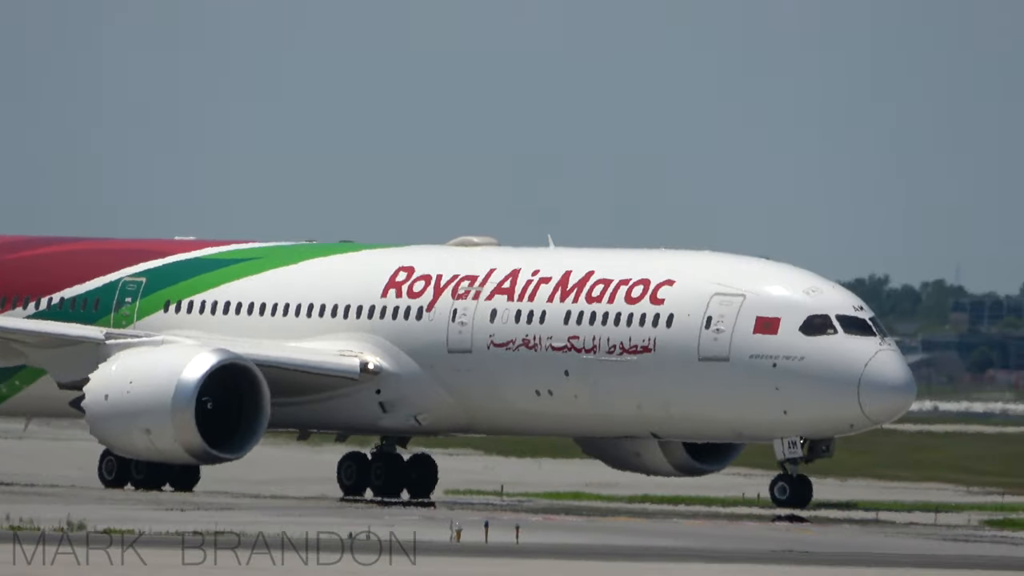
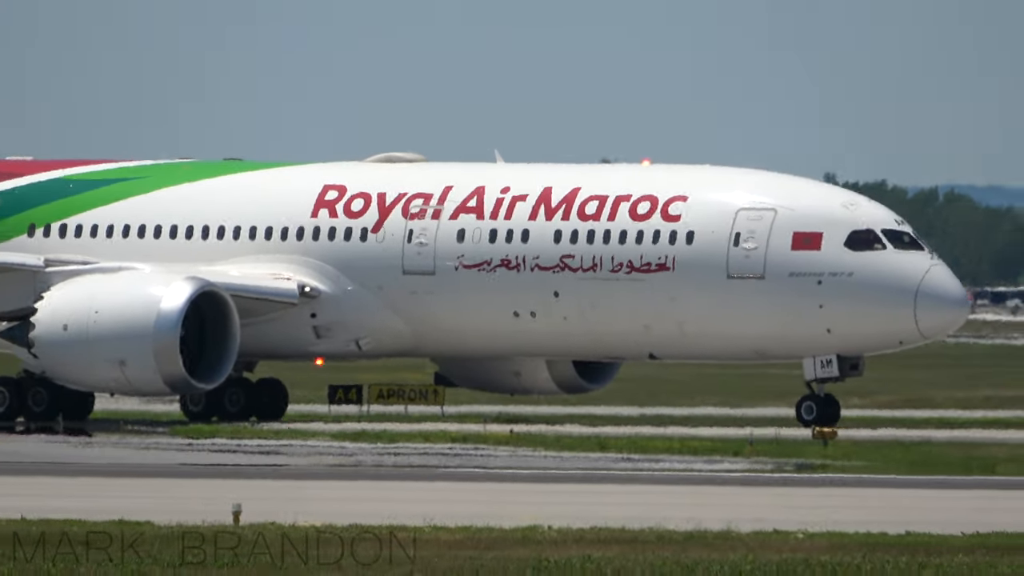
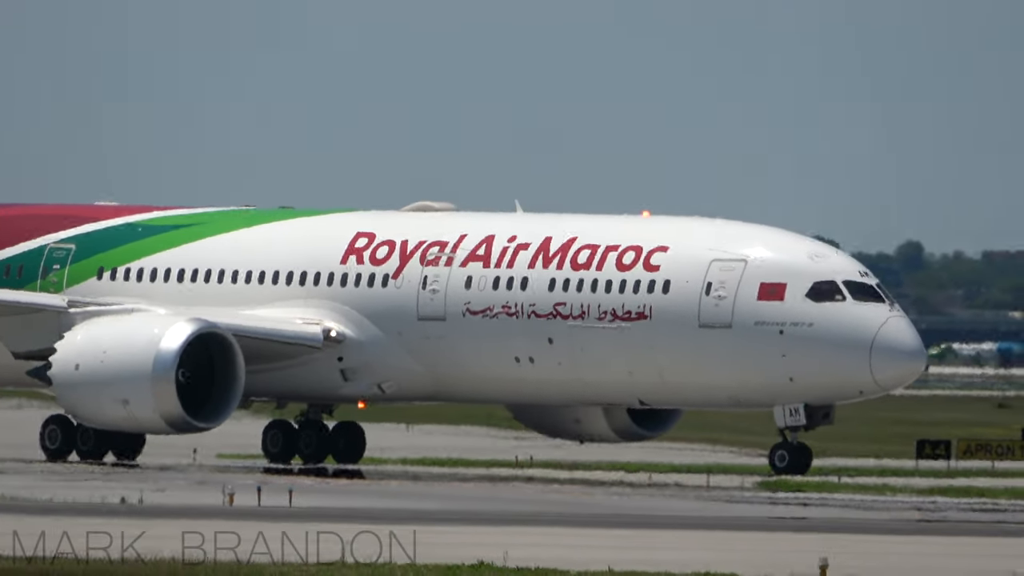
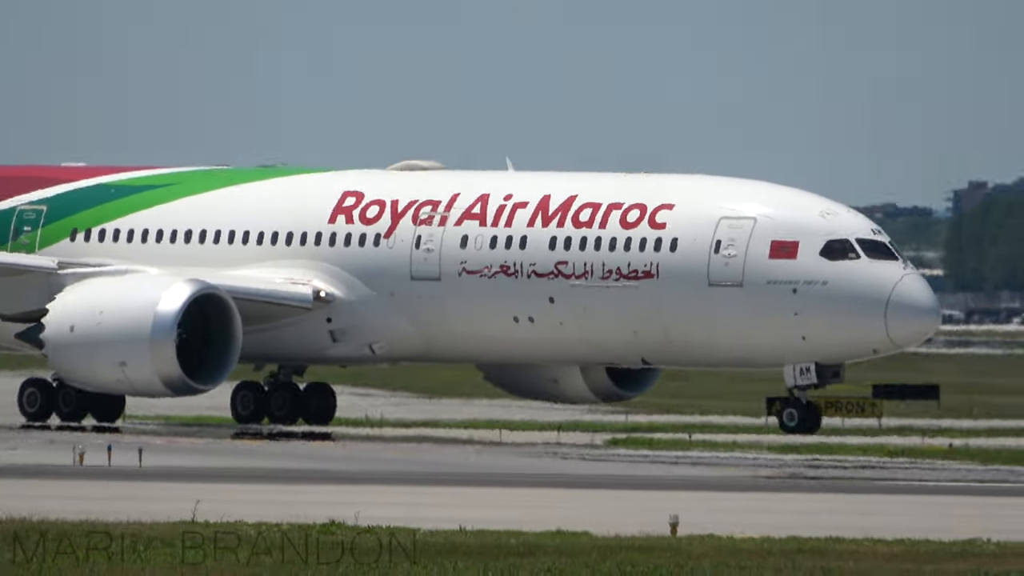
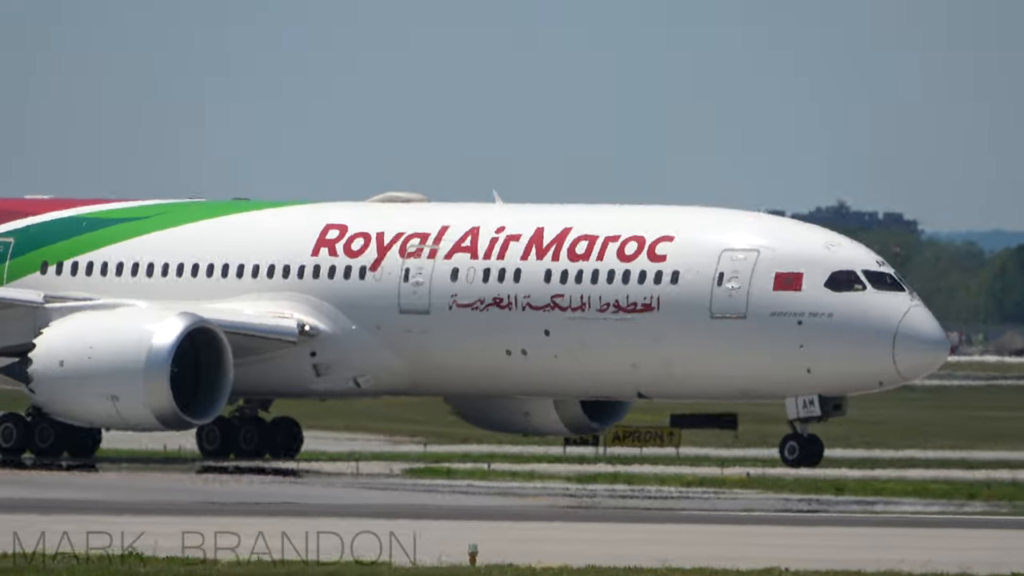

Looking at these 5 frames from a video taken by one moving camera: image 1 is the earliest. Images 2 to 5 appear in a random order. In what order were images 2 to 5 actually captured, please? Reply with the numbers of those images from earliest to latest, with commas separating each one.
3, 4, 5, 2
